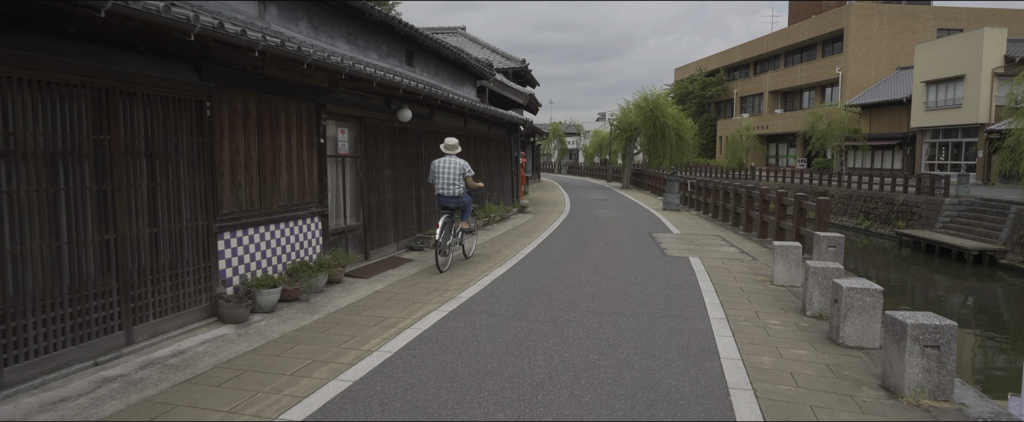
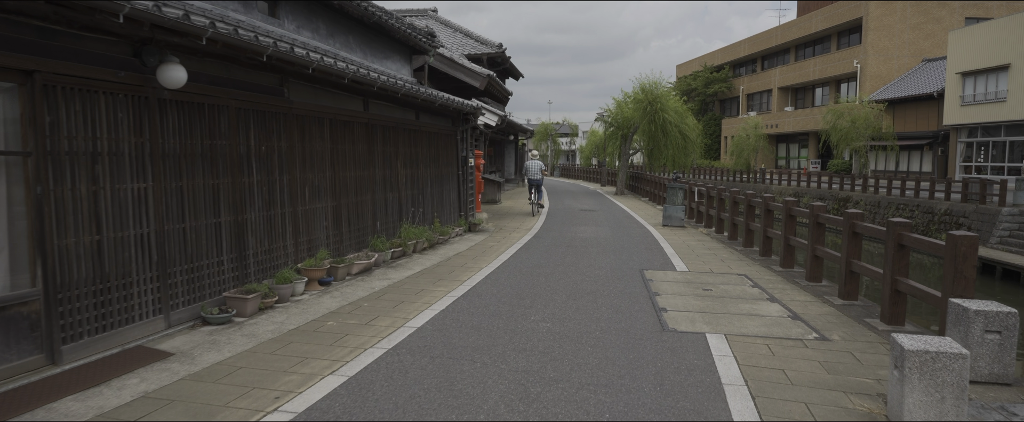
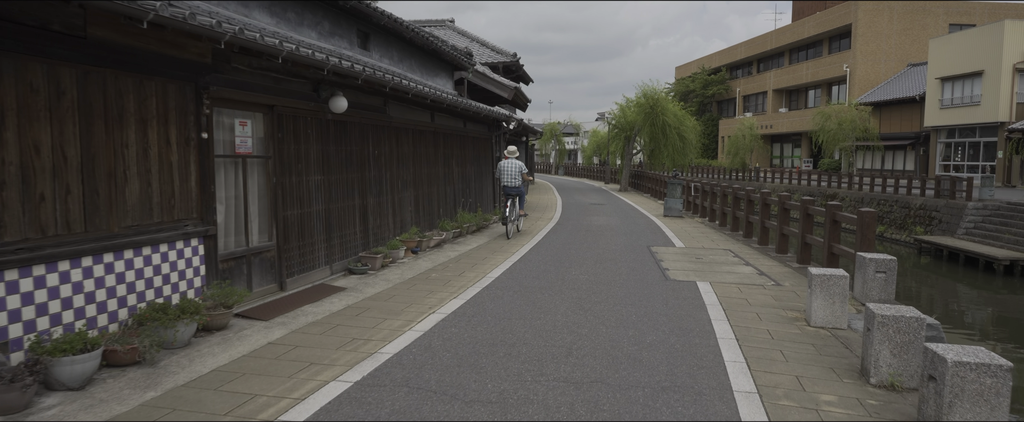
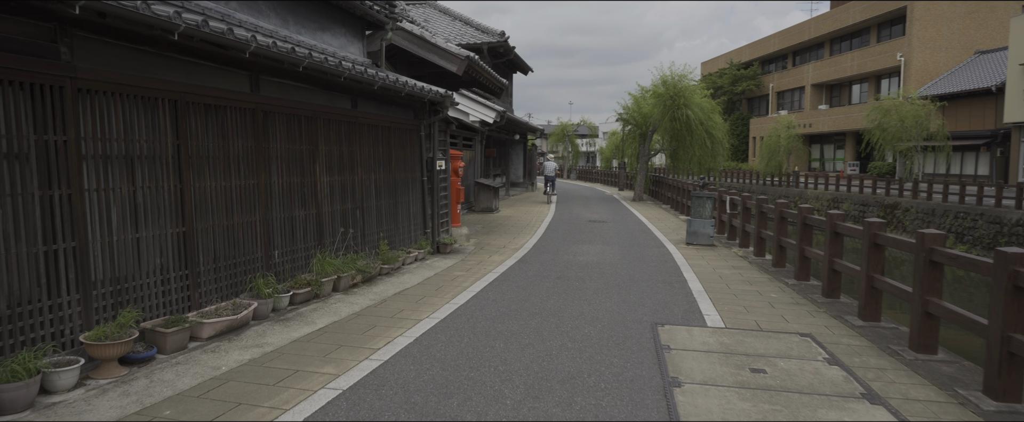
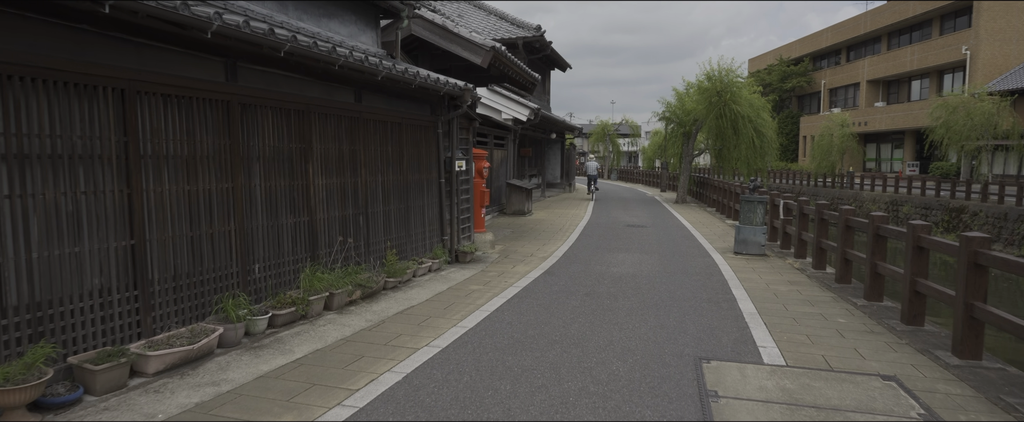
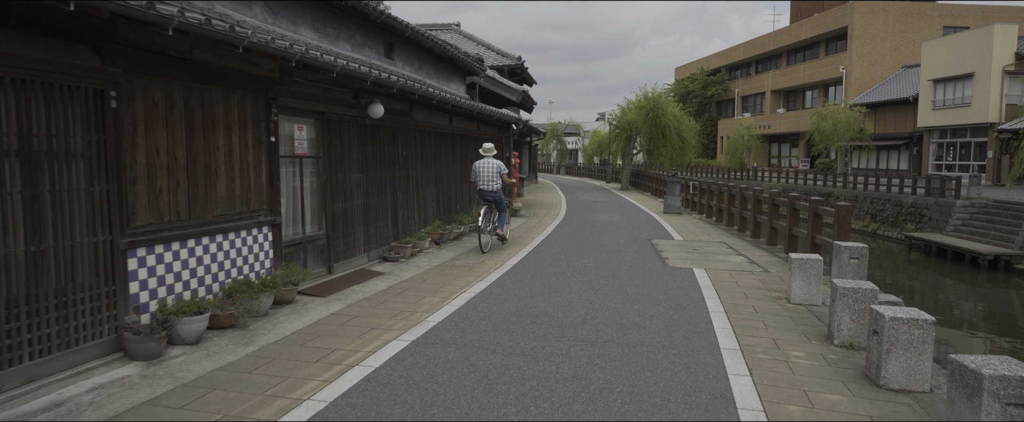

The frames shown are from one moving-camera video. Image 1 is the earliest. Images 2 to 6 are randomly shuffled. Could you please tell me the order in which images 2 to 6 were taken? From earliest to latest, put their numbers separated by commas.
6, 3, 2, 4, 5
